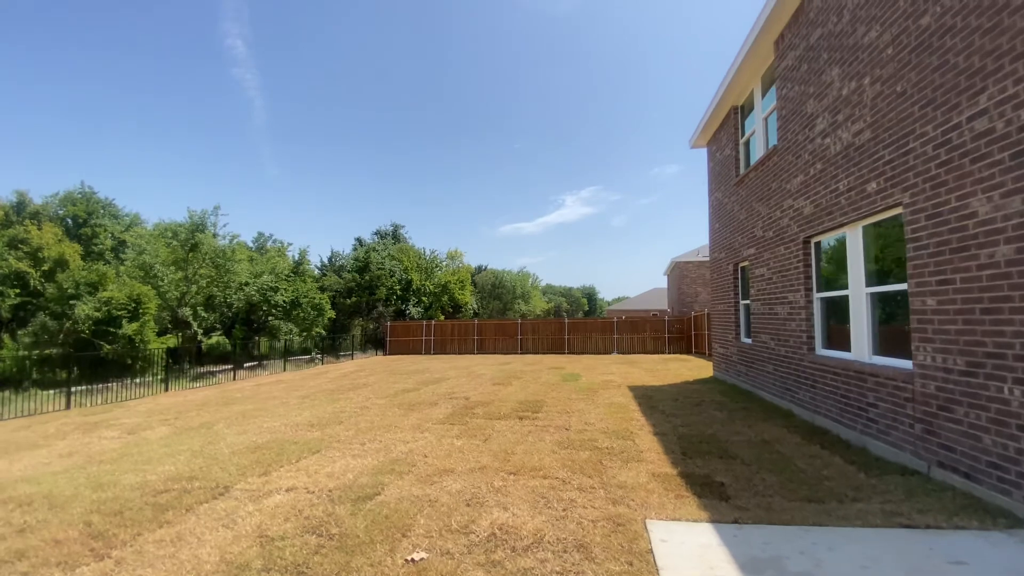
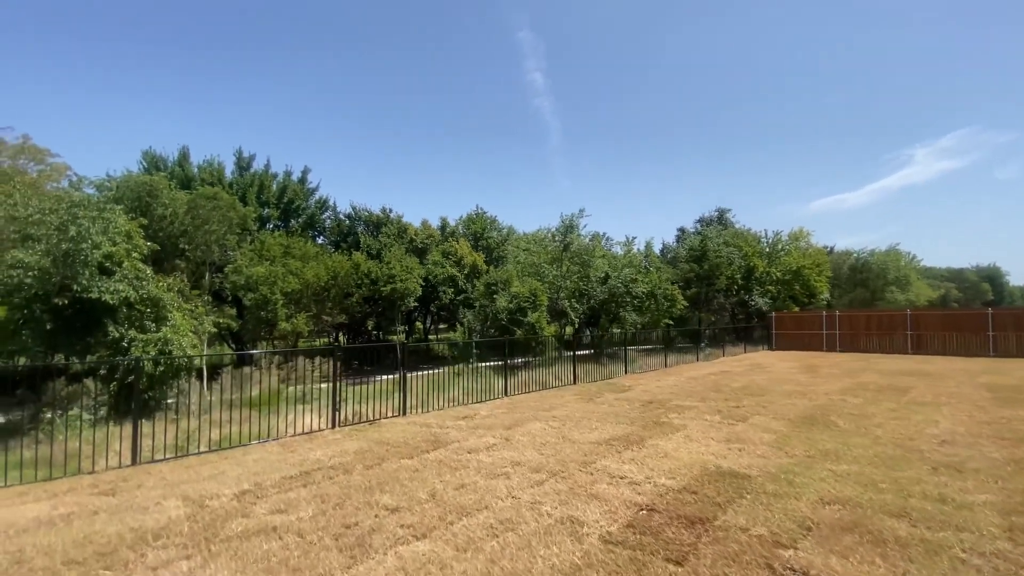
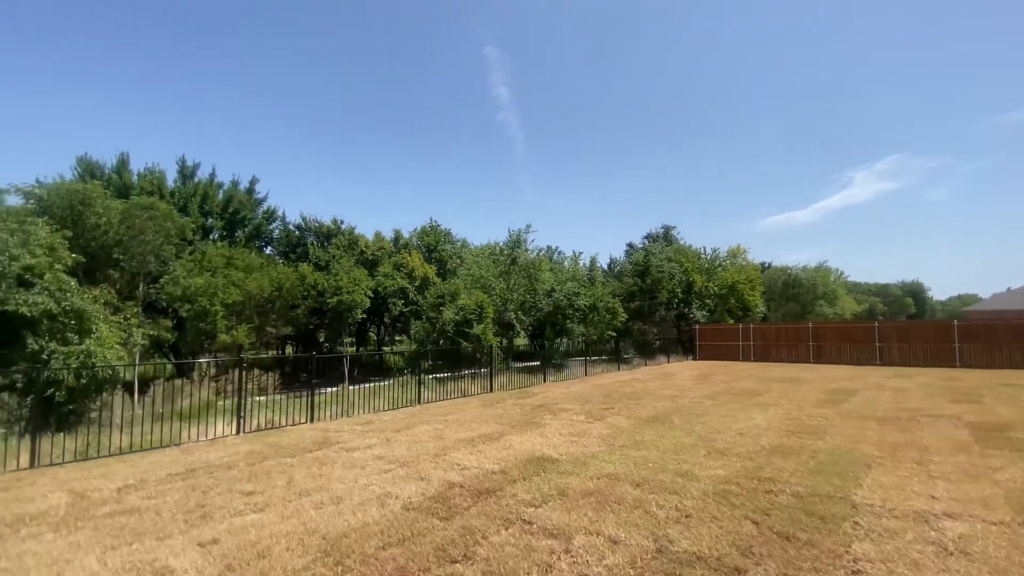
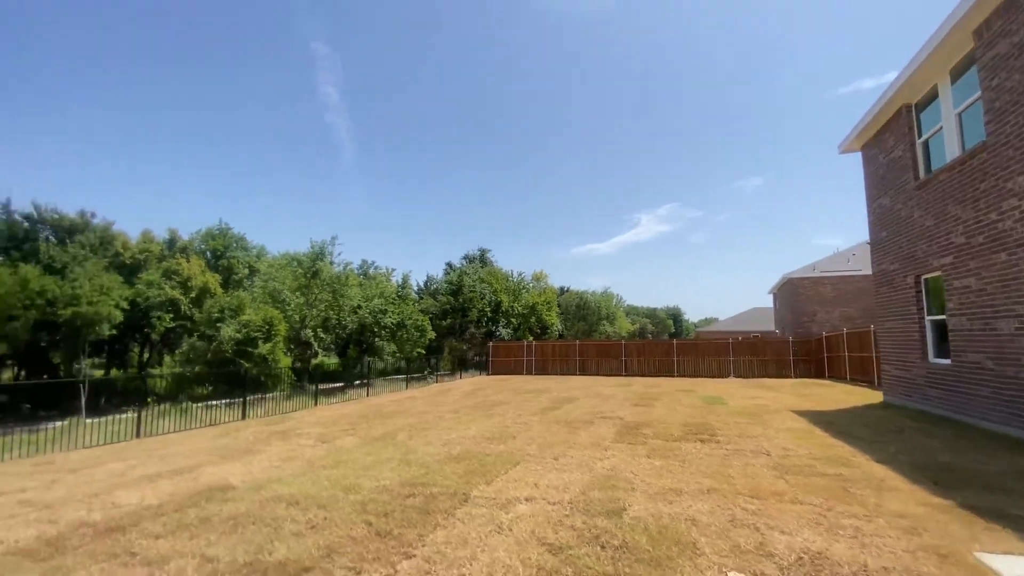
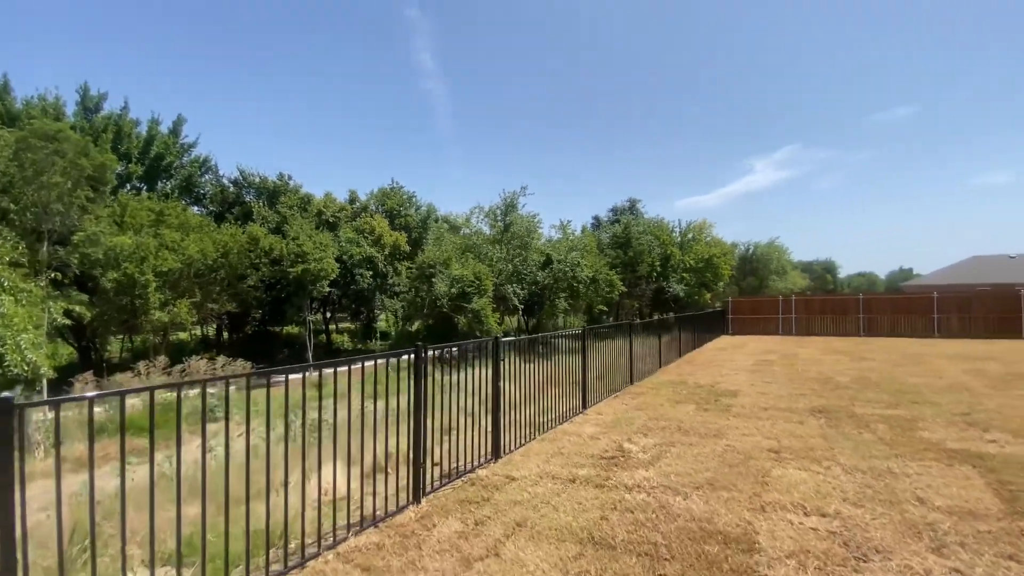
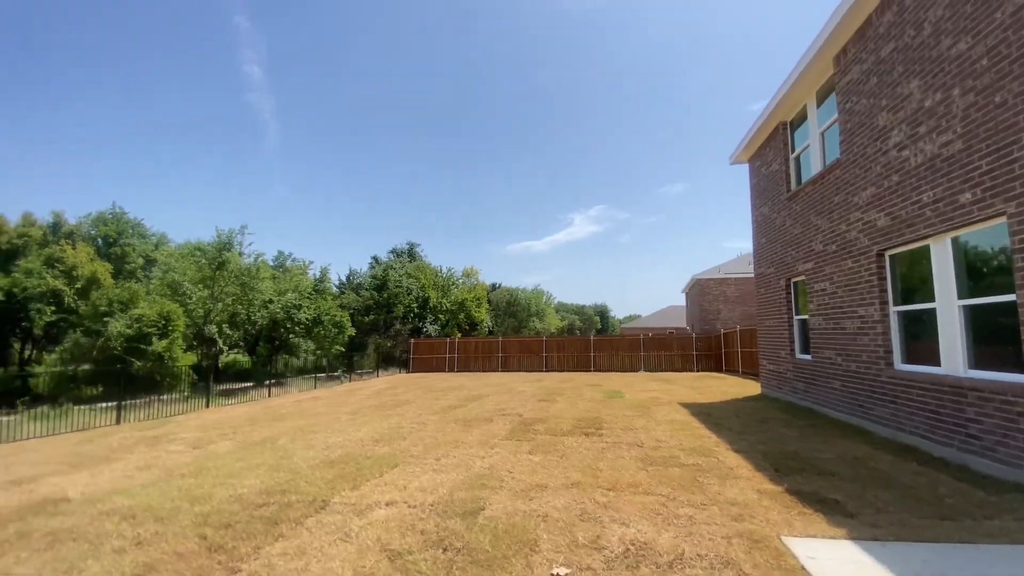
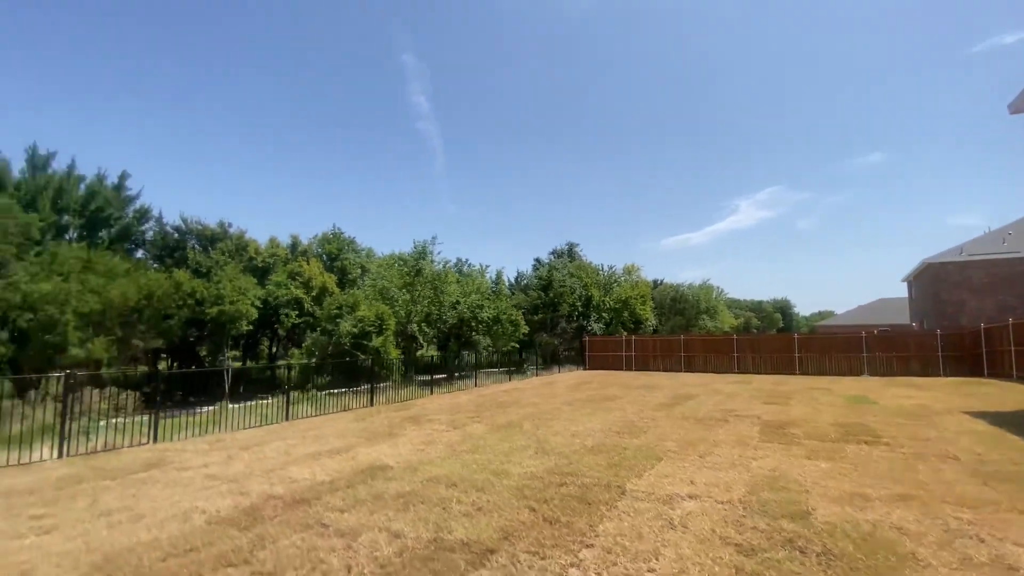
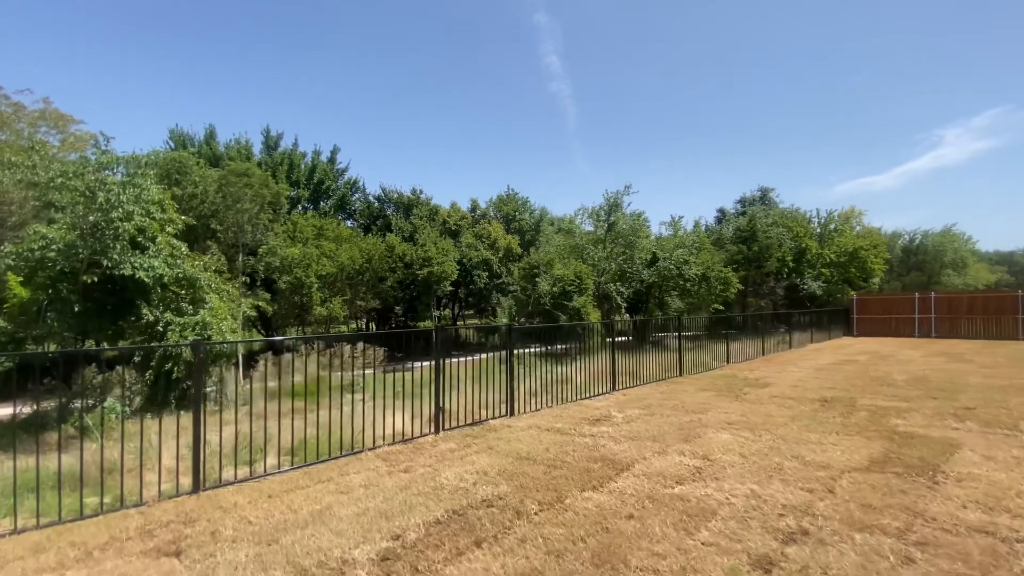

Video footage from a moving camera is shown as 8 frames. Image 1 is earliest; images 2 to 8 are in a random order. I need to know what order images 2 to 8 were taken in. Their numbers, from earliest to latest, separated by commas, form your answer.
6, 4, 7, 3, 2, 8, 5
